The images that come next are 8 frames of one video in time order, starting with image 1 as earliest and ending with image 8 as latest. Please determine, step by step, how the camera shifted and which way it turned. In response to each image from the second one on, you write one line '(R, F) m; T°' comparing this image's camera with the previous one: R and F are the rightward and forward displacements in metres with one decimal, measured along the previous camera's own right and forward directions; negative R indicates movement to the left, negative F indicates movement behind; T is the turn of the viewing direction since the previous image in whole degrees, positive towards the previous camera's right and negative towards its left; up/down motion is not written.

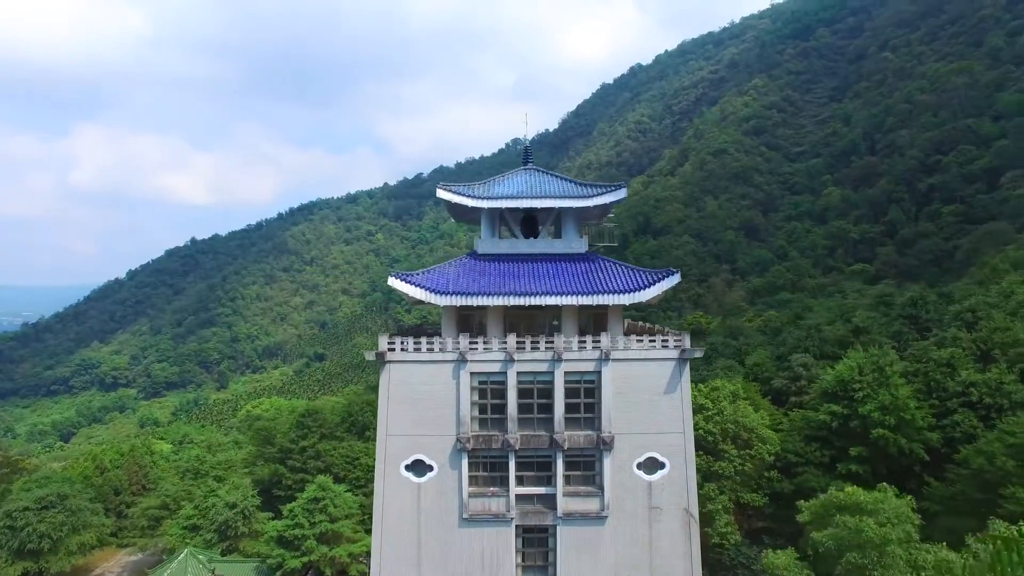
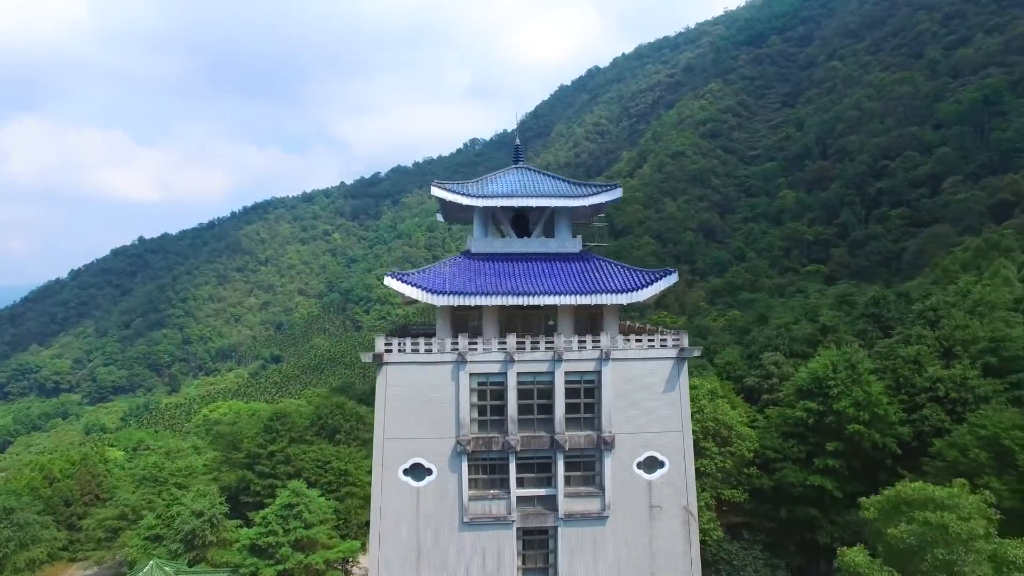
(-0.9, +0.2) m; +4°
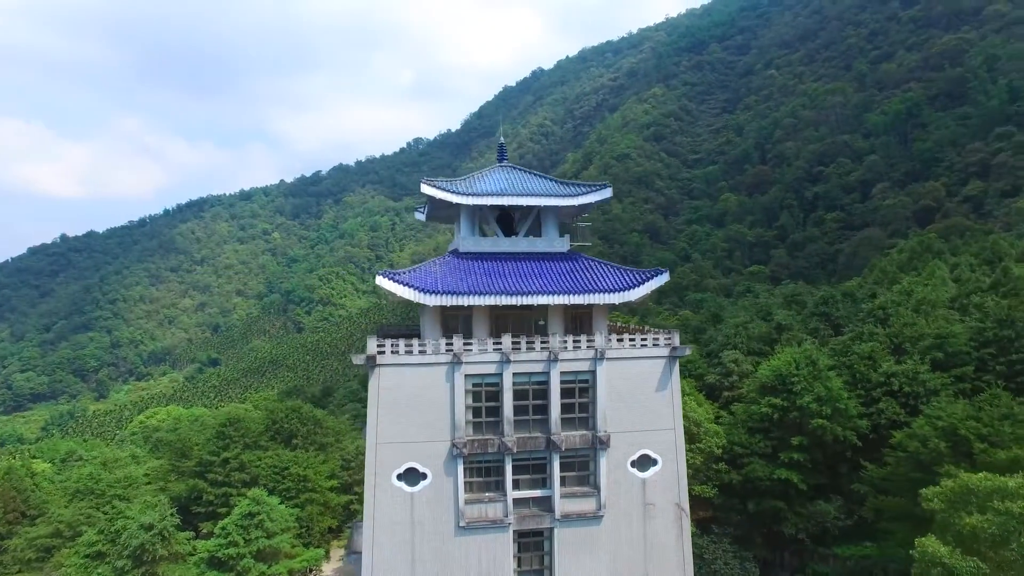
(-1.1, +0.2) m; +5°
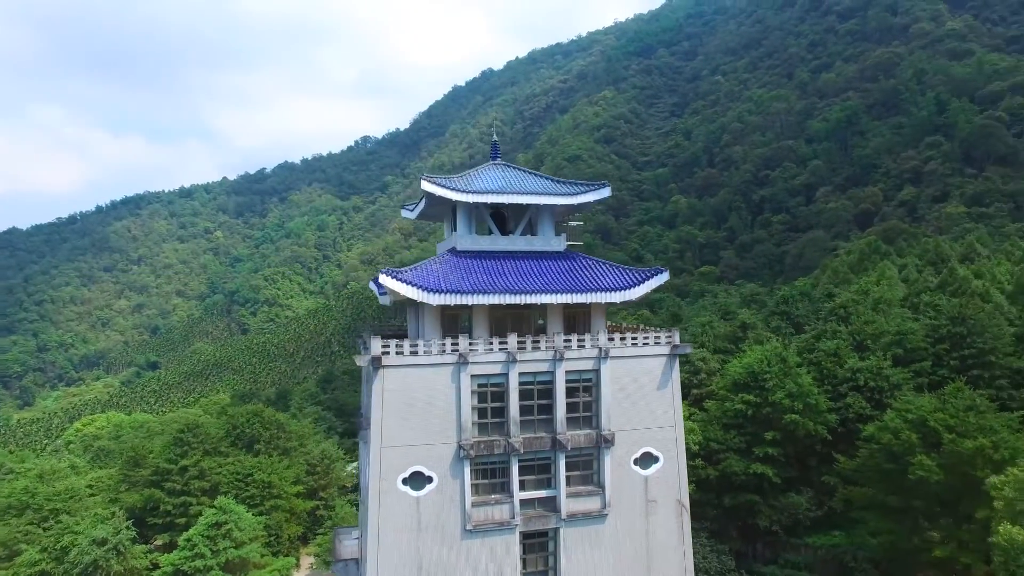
(-1.2, +0.2) m; +5°
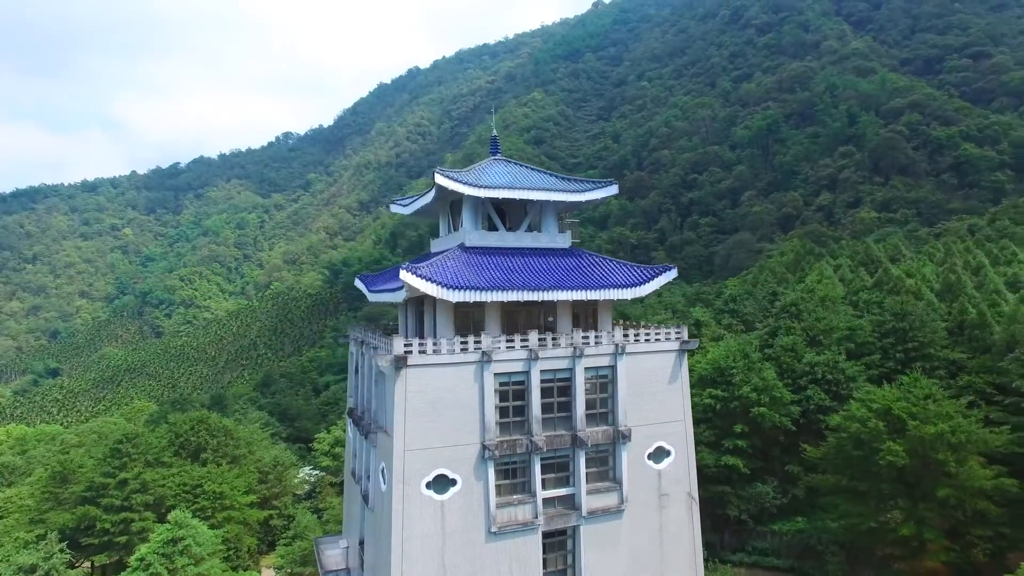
(-2.0, +0.3) m; +7°
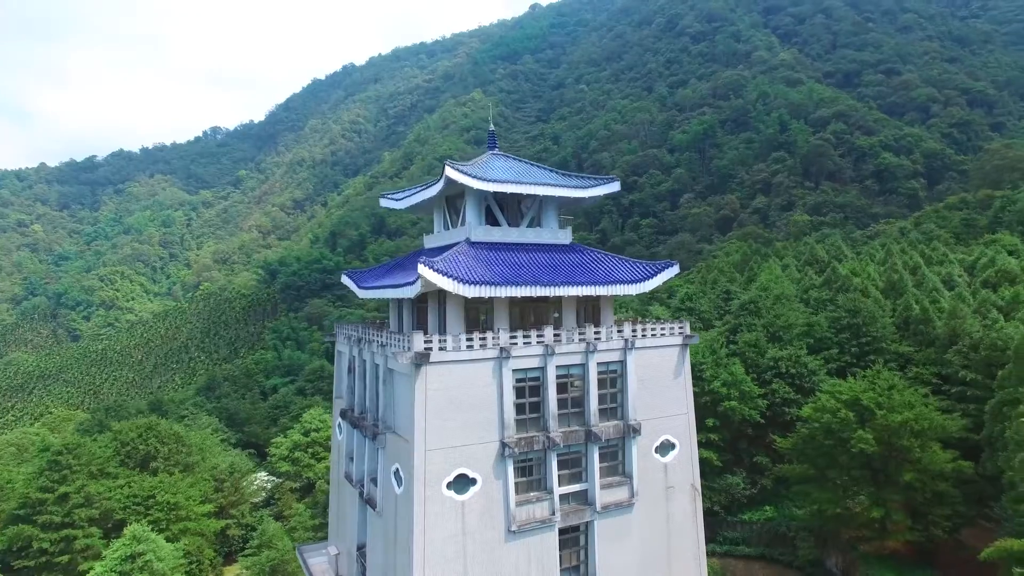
(-1.6, +0.2) m; +6°
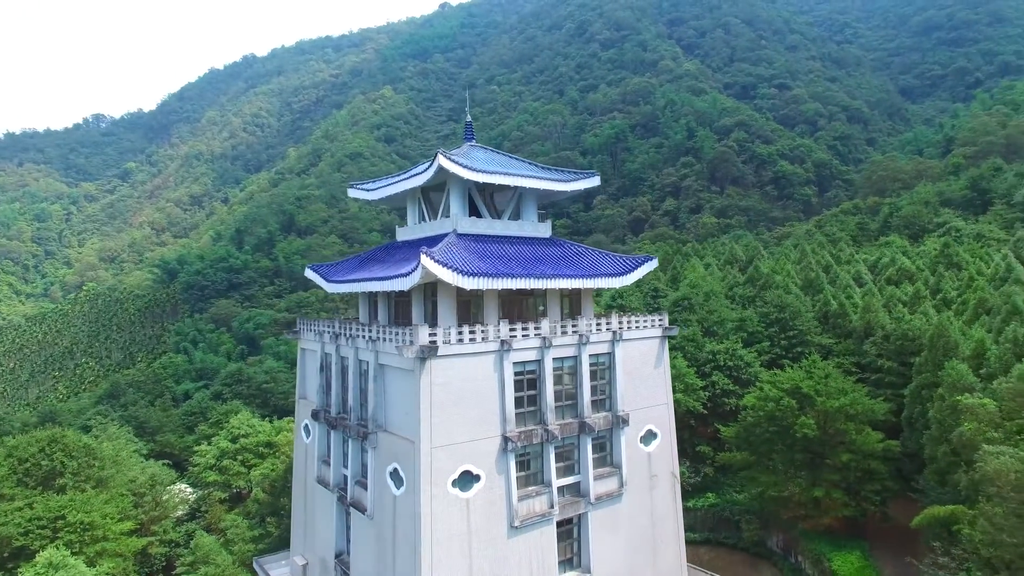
(-1.8, +0.3) m; +9°
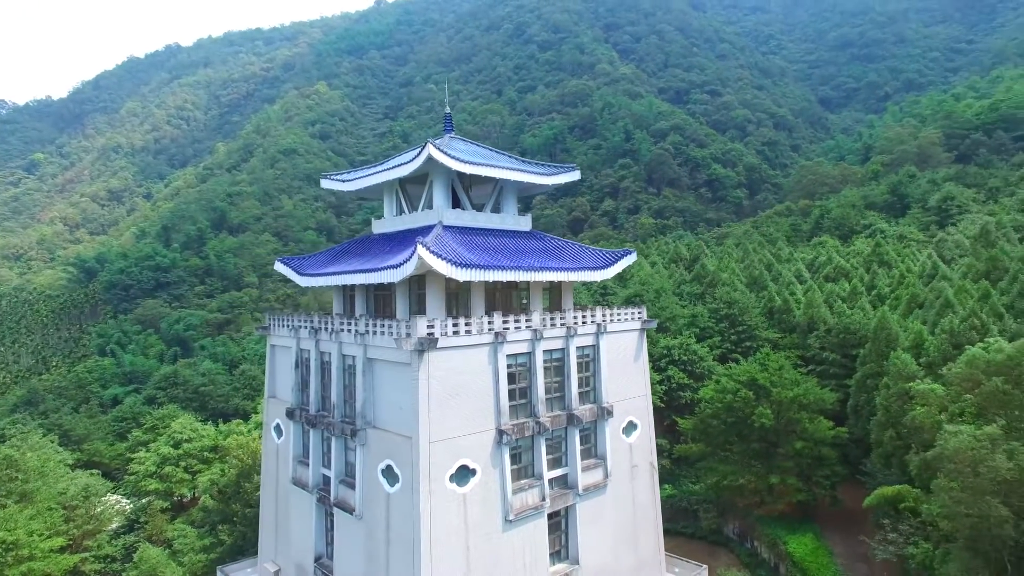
(-1.1, +0.2) m; +6°
